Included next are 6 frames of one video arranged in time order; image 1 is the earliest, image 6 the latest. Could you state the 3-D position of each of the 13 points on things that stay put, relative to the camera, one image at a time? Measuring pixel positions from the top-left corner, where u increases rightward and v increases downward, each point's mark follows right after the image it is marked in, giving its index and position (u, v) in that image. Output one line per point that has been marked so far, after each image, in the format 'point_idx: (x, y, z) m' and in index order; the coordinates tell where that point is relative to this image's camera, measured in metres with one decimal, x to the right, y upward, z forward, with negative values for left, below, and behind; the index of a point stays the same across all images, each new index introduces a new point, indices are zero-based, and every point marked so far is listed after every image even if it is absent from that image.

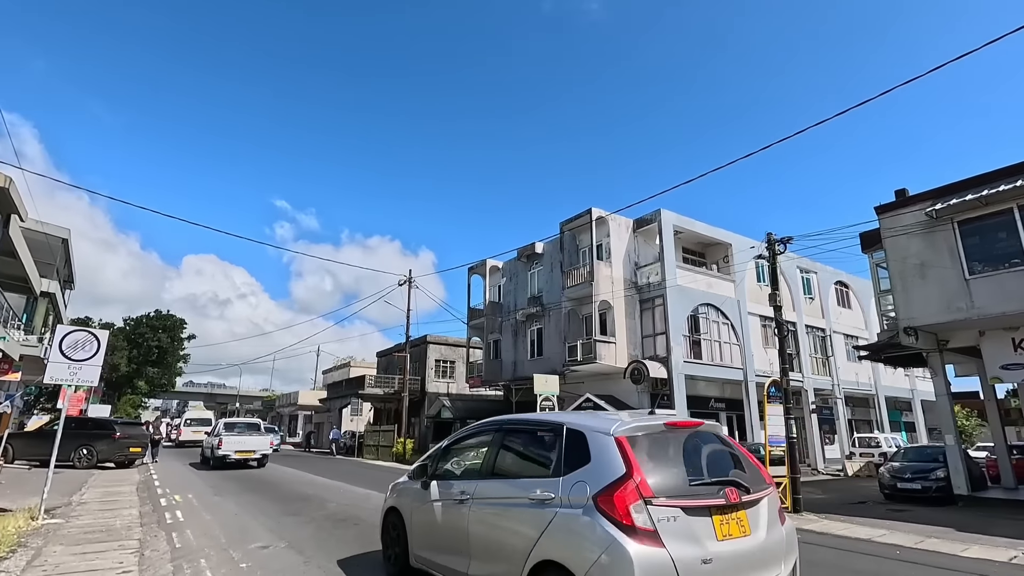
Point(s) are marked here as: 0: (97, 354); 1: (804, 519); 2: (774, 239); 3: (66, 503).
0: (-8.1, -1.3, +10.4) m
1: (+5.7, -4.5, +10.3) m
2: (+6.3, +1.1, +12.7) m
3: (-9.5, -4.6, +11.3) m
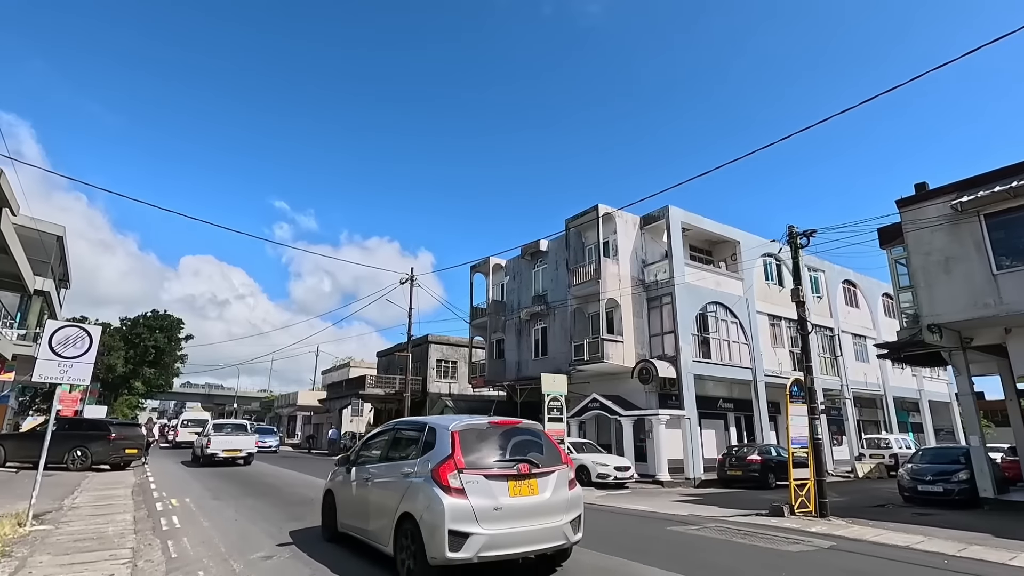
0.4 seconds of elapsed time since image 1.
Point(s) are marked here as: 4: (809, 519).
0: (-7.8, -1.2, +9.9) m
1: (+5.9, -4.4, +9.8) m
2: (+6.5, +1.3, +12.2) m
3: (-9.2, -4.5, +10.8) m
4: (+5.9, -4.6, +10.6) m
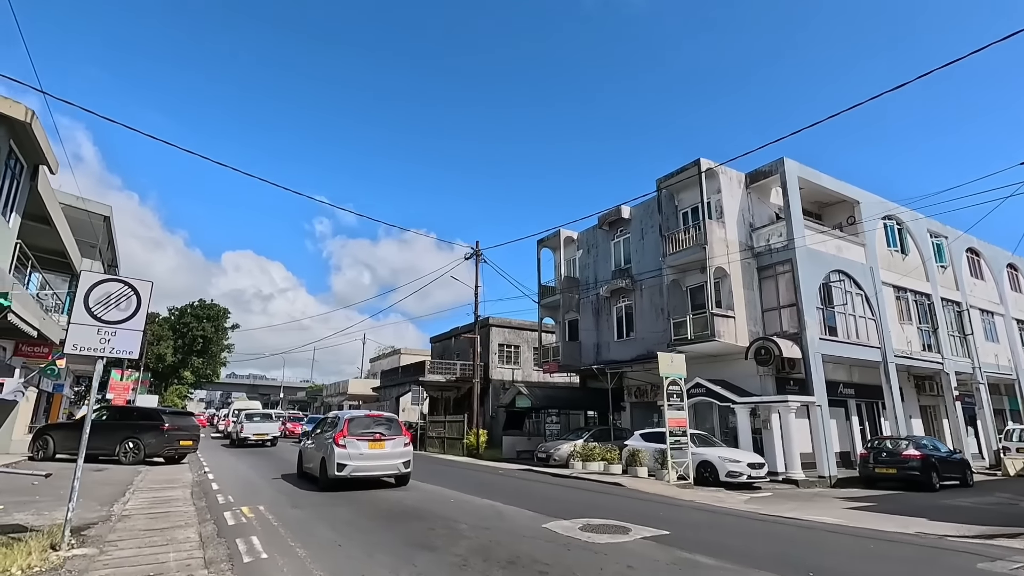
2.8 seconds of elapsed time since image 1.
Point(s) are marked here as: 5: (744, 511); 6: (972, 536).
0: (-5.2, -0.4, +7.4) m
1: (+8.6, -3.4, +6.5) m
2: (+9.2, +2.3, +8.8) m
3: (-6.5, -3.7, +8.4) m
4: (+8.6, -3.6, +7.4) m
5: (+4.8, -4.6, +10.9) m
6: (+7.3, -3.9, +8.5) m
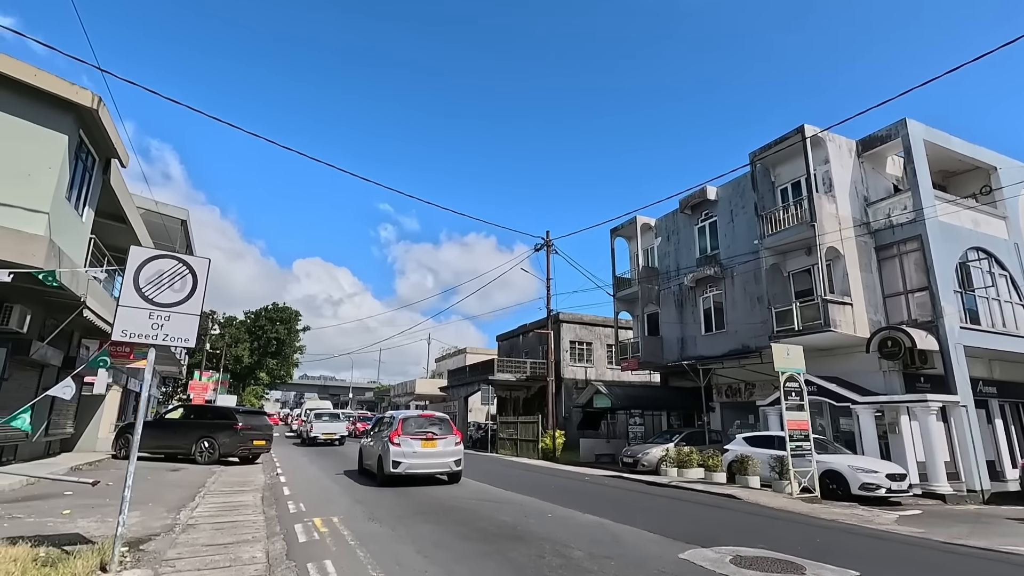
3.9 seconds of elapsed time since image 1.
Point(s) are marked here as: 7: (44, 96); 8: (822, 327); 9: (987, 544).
0: (-3.8, -0.1, +6.4) m
1: (+9.9, -2.8, +4.0) m
2: (+10.6, +2.9, +6.2) m
3: (-4.9, -3.4, +7.5) m
4: (+10.0, -3.0, +4.8) m
5: (+6.6, -4.1, +8.7) m
6: (+8.8, -3.4, +6.1) m
7: (-9.5, +3.9, +10.9) m
8: (+9.6, -1.2, +16.6) m
9: (+7.7, -4.2, +8.7) m
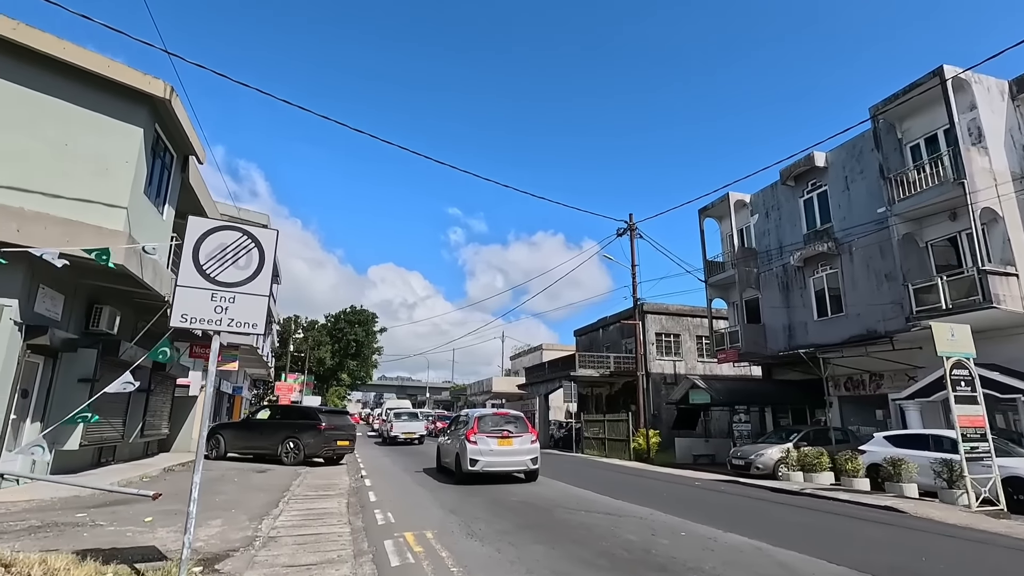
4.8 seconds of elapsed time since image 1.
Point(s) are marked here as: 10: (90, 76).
0: (-2.6, +0.1, +5.4) m
1: (+10.8, -2.0, +1.3) m
2: (+11.6, +3.7, +3.4) m
3: (-3.3, -3.2, +6.7) m
4: (+11.0, -2.2, +2.1) m
5: (+8.2, -3.4, +6.4) m
6: (+10.0, -2.7, +3.5) m
7: (-7.8, +4.0, +10.6) m
8: (+12.0, -0.4, +13.8) m
9: (+9.3, -3.5, +6.2) m
10: (-8.1, +4.1, +10.2) m
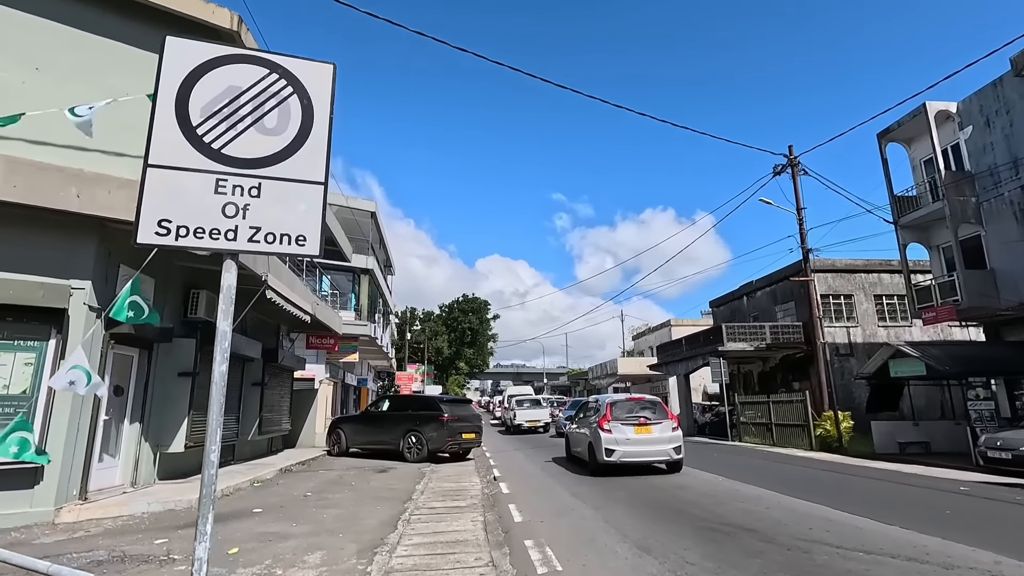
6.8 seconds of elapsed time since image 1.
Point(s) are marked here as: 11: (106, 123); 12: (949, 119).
0: (-1.1, +0.8, +2.8) m
1: (+11.3, -0.6, -3.8) m
2: (+12.1, +5.2, -2.0) m
3: (-1.4, -2.6, +4.3) m
4: (+11.7, -0.8, -3.1) m
5: (+9.9, -2.0, +1.8) m
6: (+11.1, -1.2, -1.5) m
7: (-5.5, +4.4, +8.9) m
8: (+14.9, +1.5, +8.2) m
9: (+10.9, -2.0, +1.3) m
10: (-5.9, +4.5, +8.6) m
11: (-6.2, +2.5, +8.1) m
12: (+14.9, +5.7, +18.3) m
